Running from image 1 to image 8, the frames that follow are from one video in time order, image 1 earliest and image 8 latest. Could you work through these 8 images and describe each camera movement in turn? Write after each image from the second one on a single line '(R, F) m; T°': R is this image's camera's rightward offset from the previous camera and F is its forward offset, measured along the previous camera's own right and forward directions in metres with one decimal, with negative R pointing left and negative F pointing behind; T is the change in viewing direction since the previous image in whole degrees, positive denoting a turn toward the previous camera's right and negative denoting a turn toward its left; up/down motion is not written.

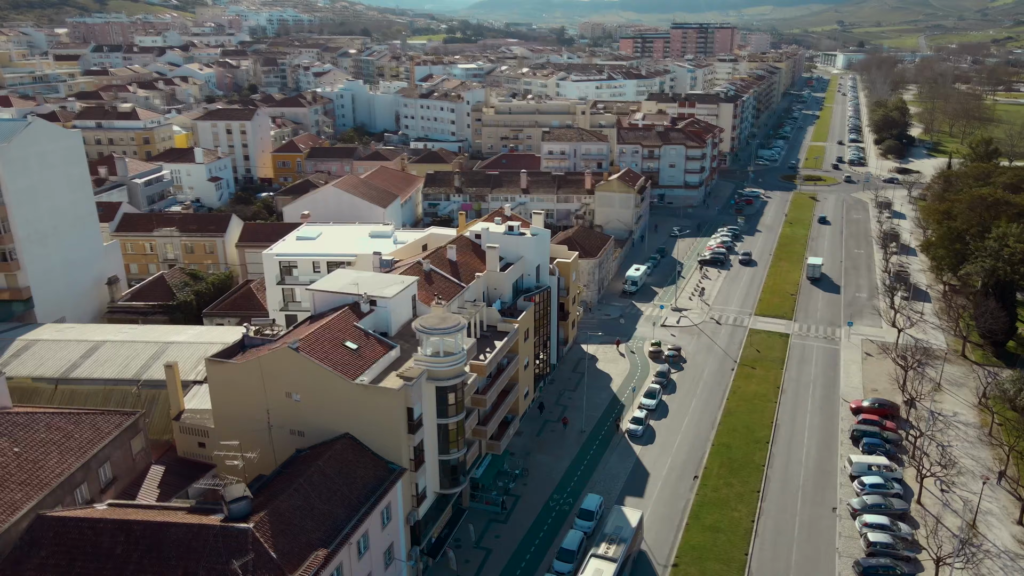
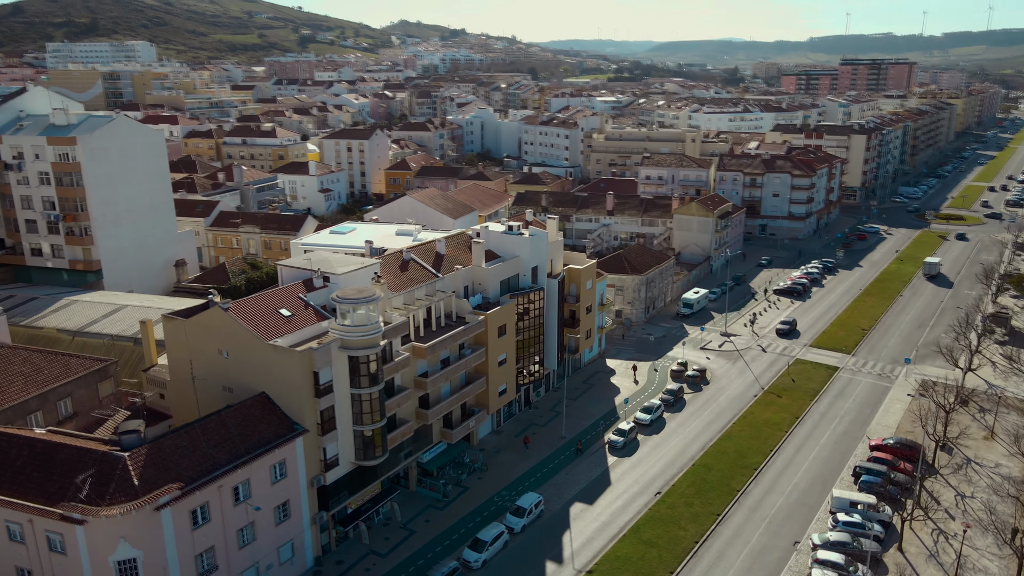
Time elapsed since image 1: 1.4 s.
(+13.7, +1.5) m; -13°
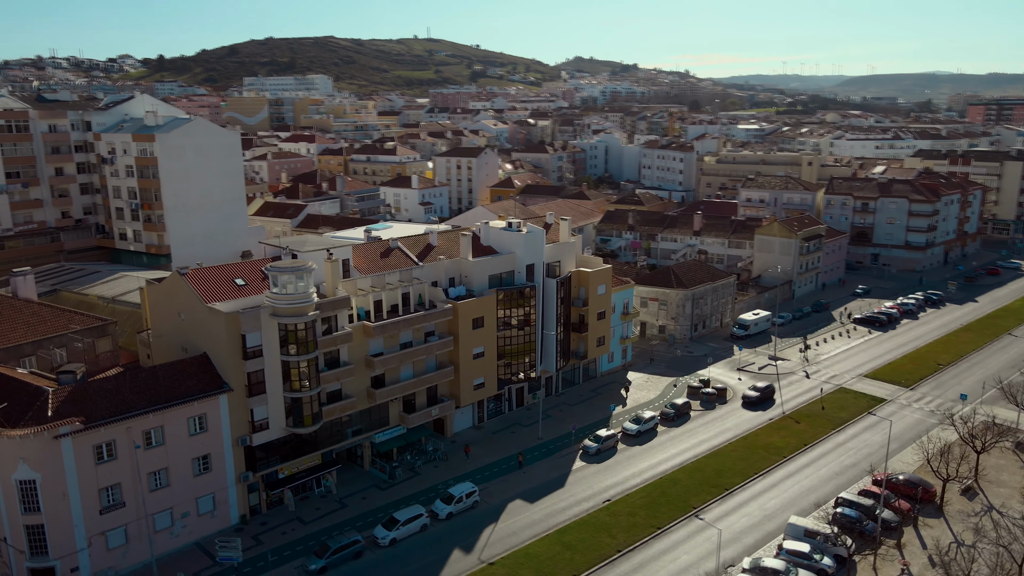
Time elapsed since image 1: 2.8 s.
(+13.6, +2.1) m; -13°
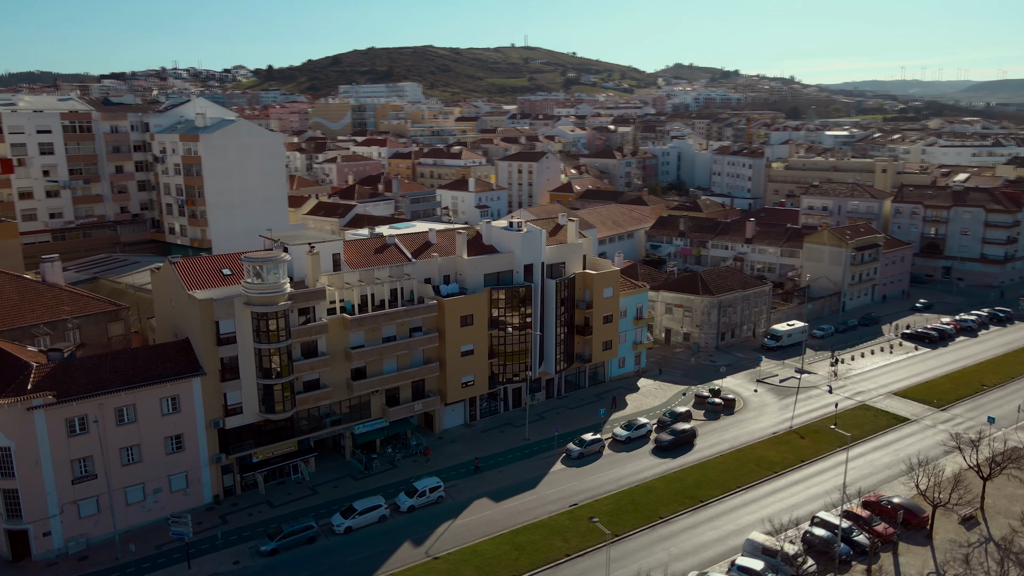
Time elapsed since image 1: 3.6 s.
(+7.7, +0.7) m; -7°
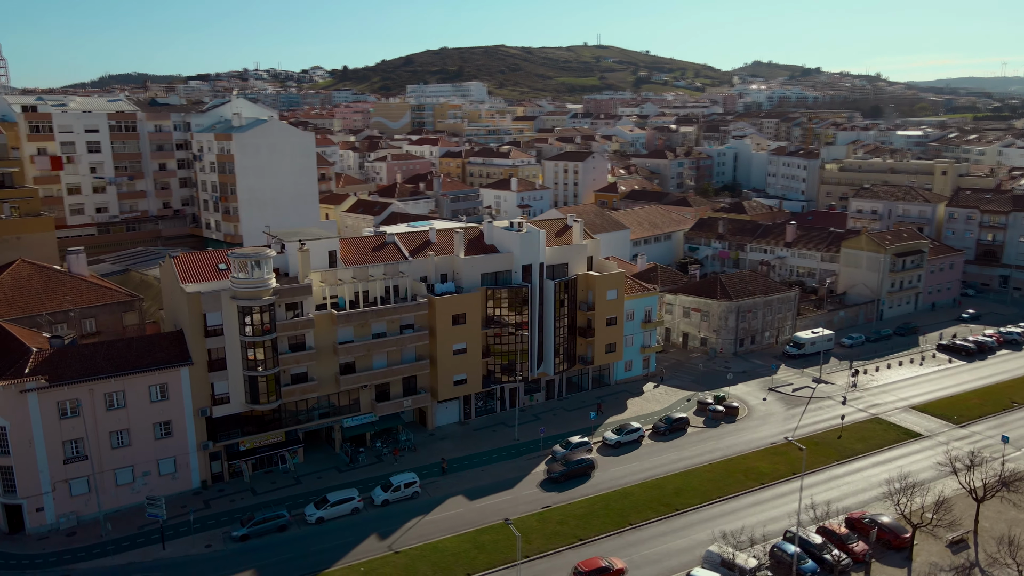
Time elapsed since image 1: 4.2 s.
(+5.8, +0.2) m; -5°
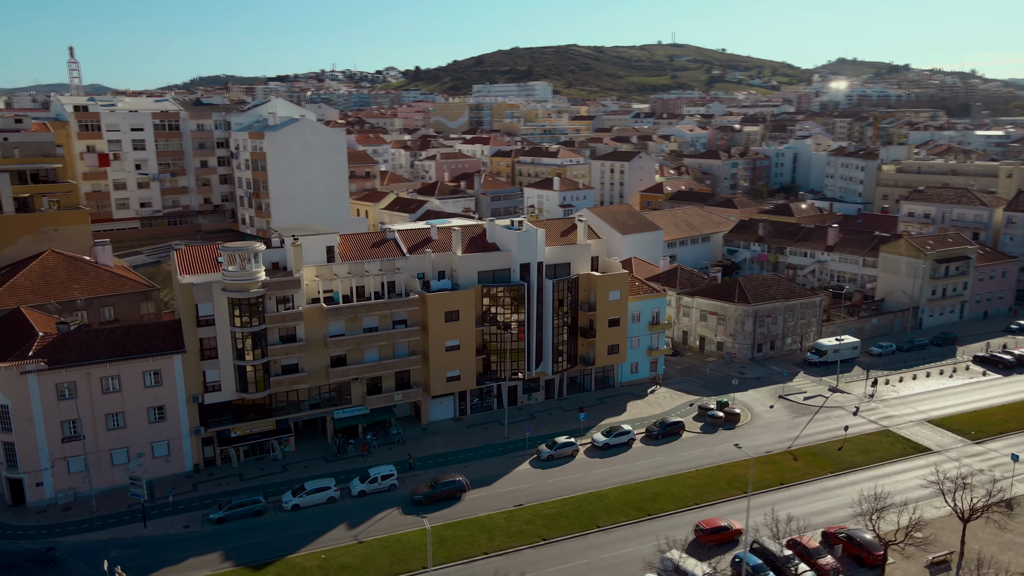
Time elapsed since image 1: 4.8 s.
(+5.8, +0.2) m; -5°
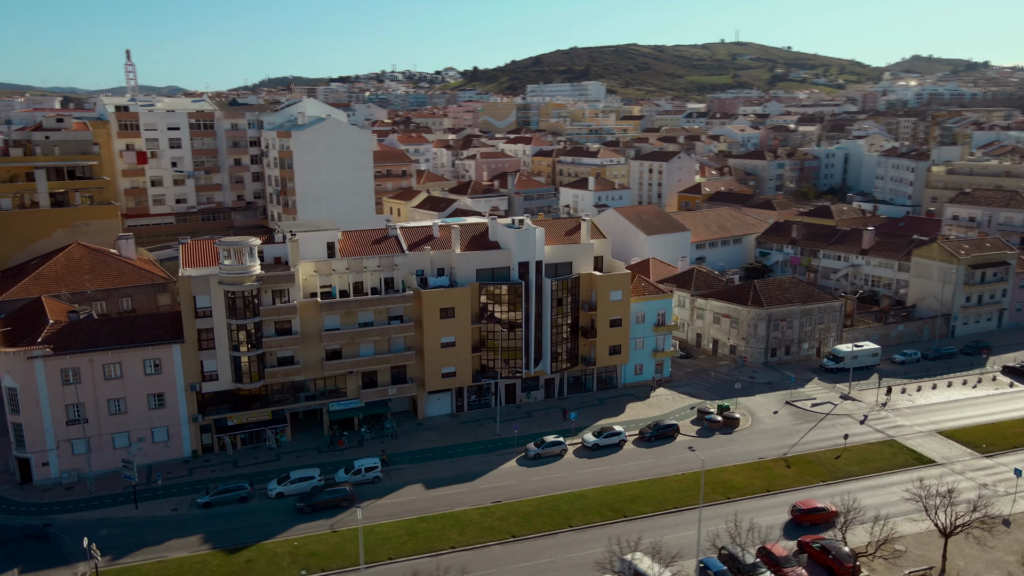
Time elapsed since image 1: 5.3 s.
(+4.8, 0.0) m; -4°
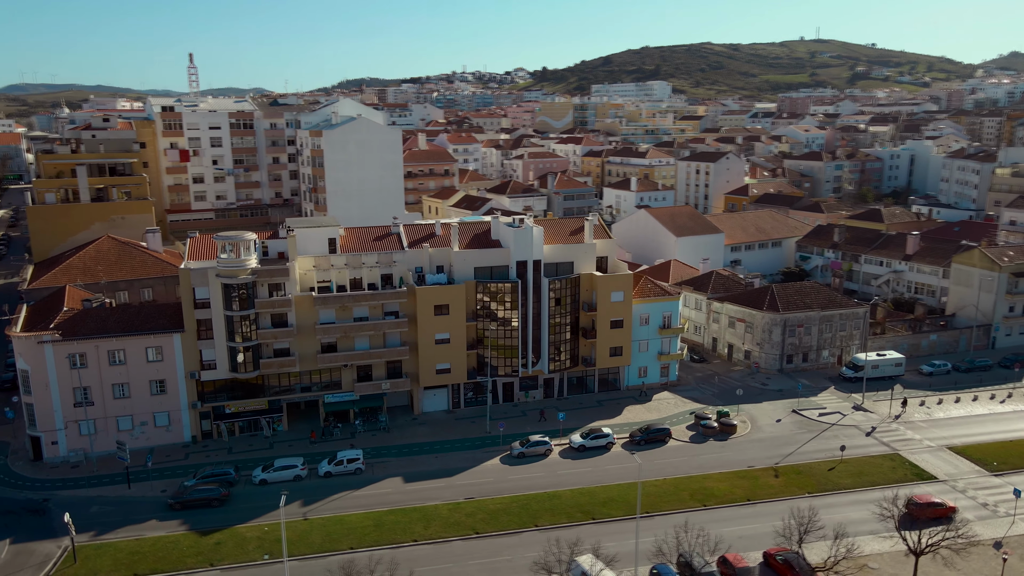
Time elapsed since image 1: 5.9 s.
(+5.8, +0.2) m; -5°
